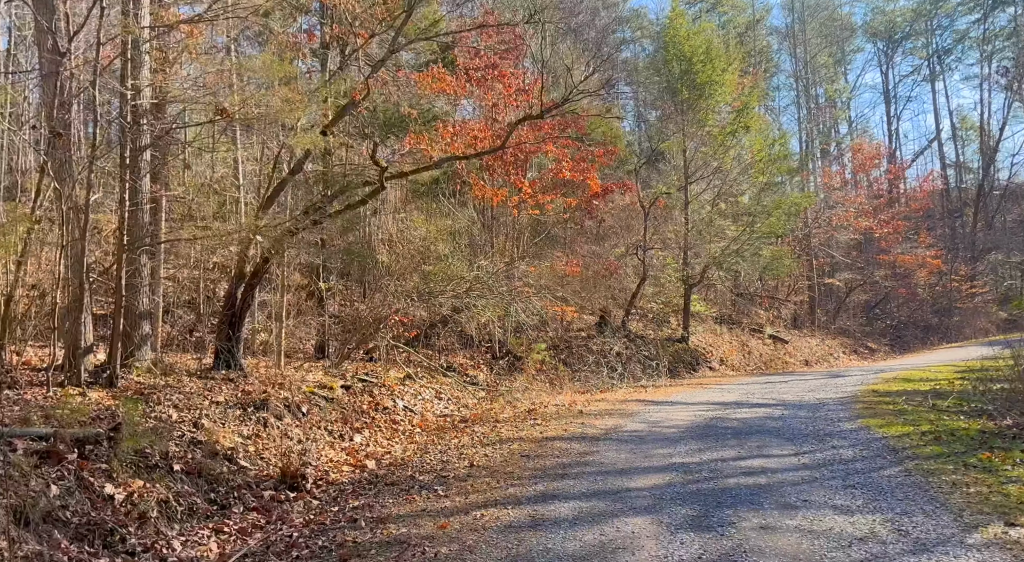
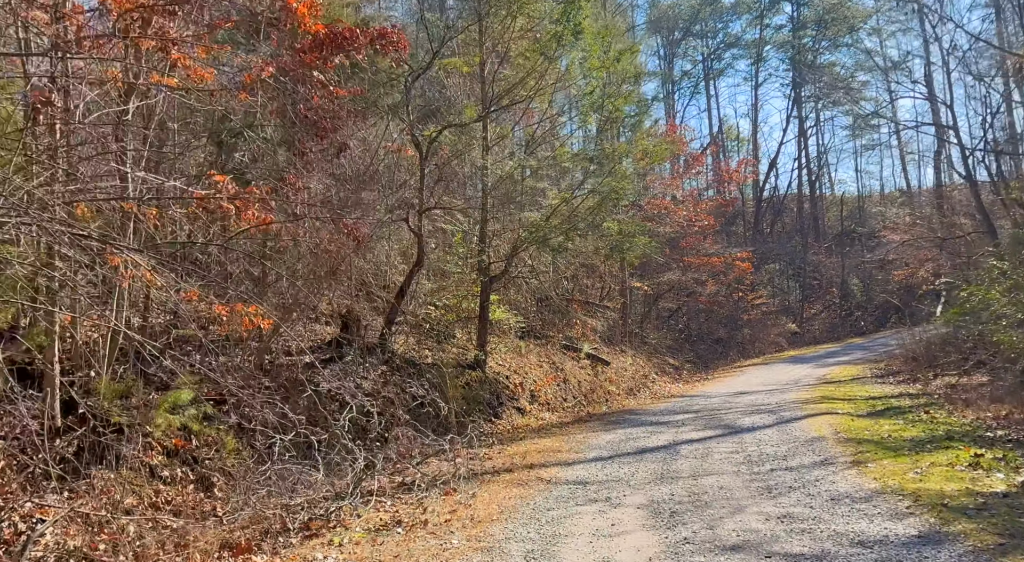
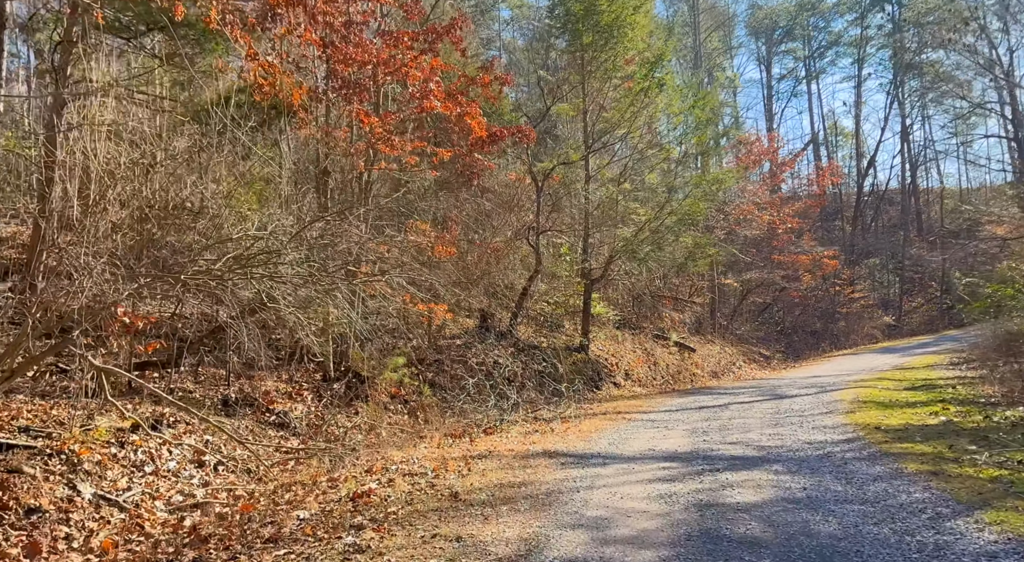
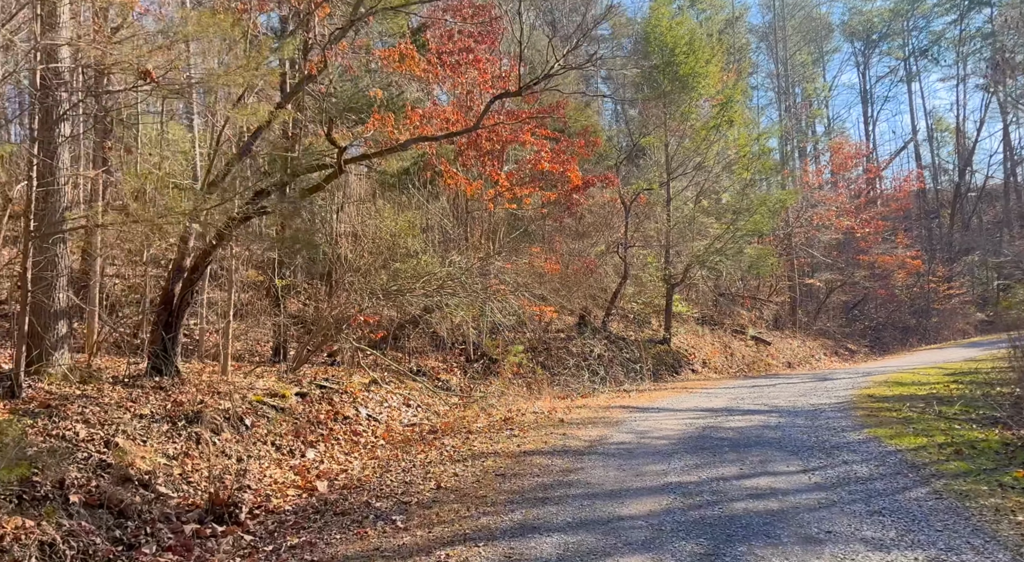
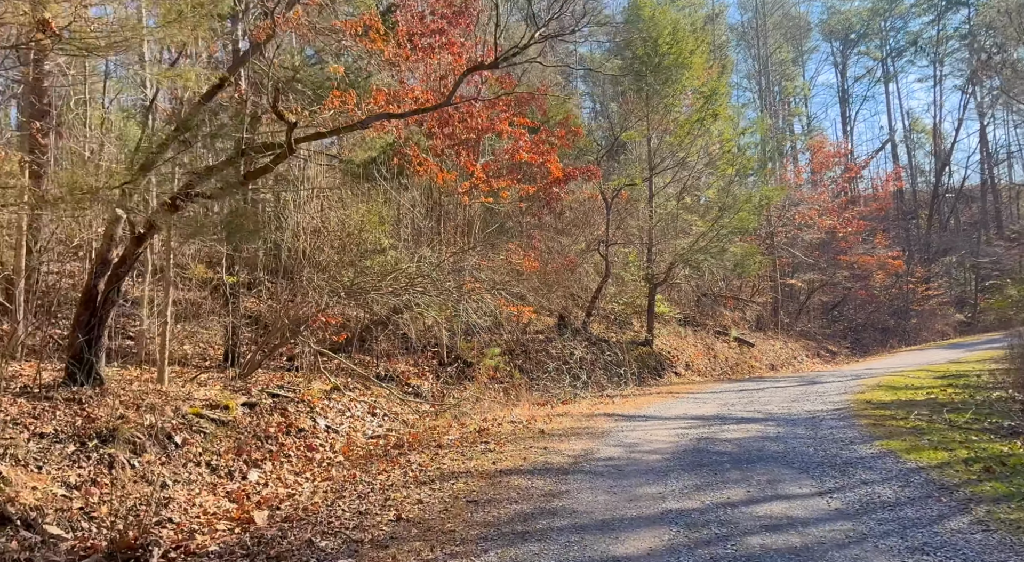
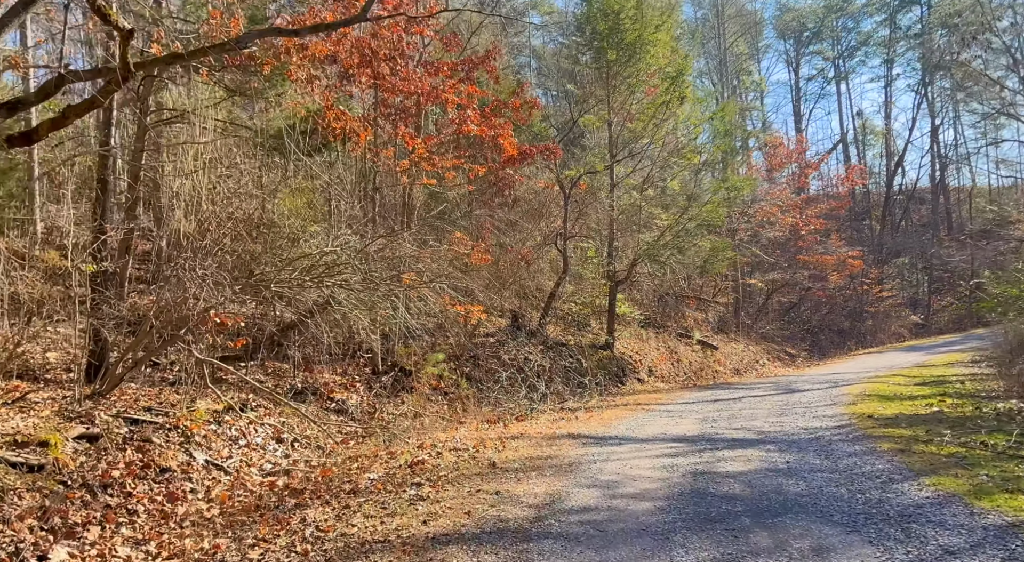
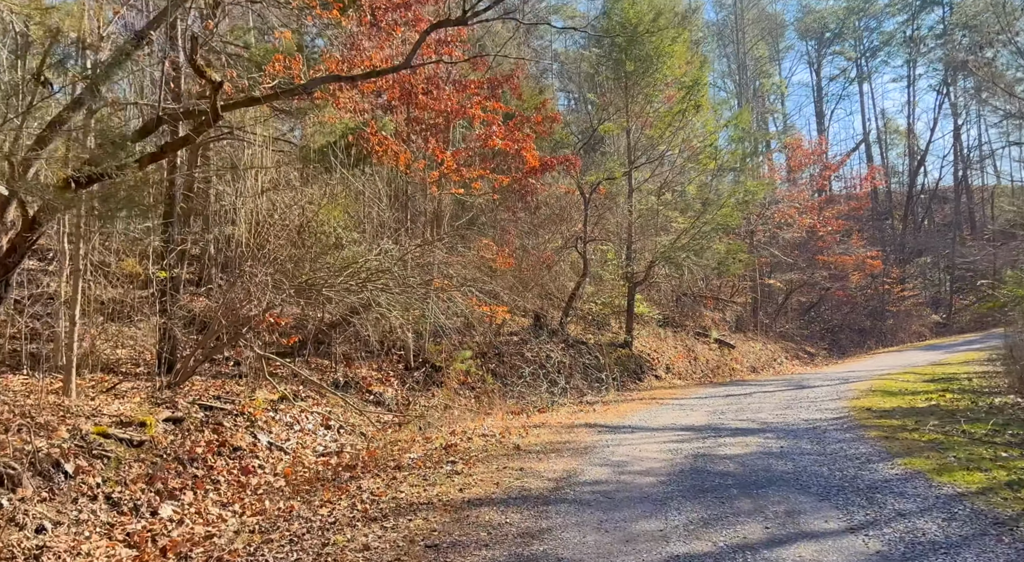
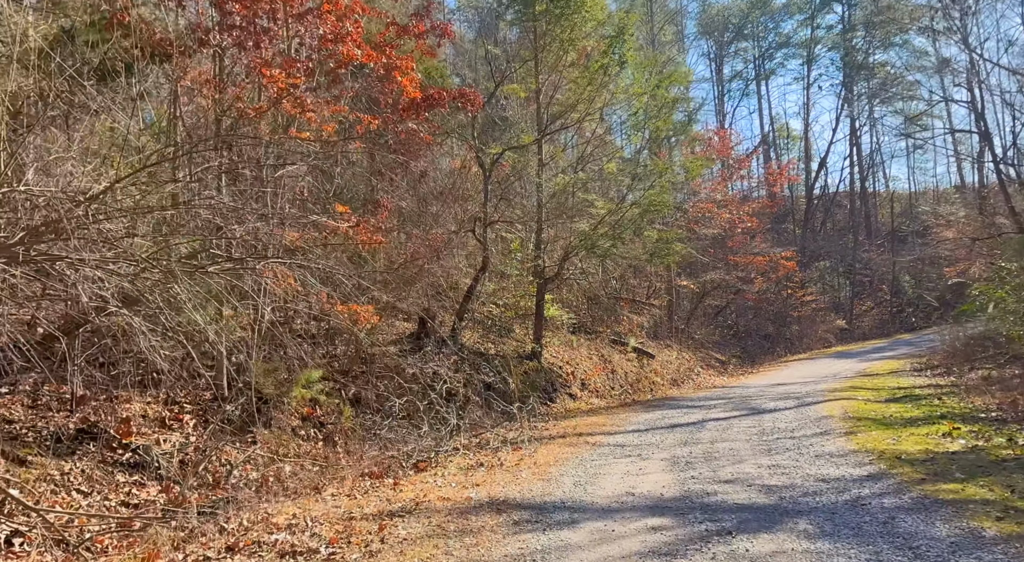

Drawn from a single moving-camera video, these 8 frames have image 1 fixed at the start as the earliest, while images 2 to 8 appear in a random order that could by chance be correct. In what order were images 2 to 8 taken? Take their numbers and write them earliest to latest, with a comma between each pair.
4, 5, 7, 6, 3, 8, 2
